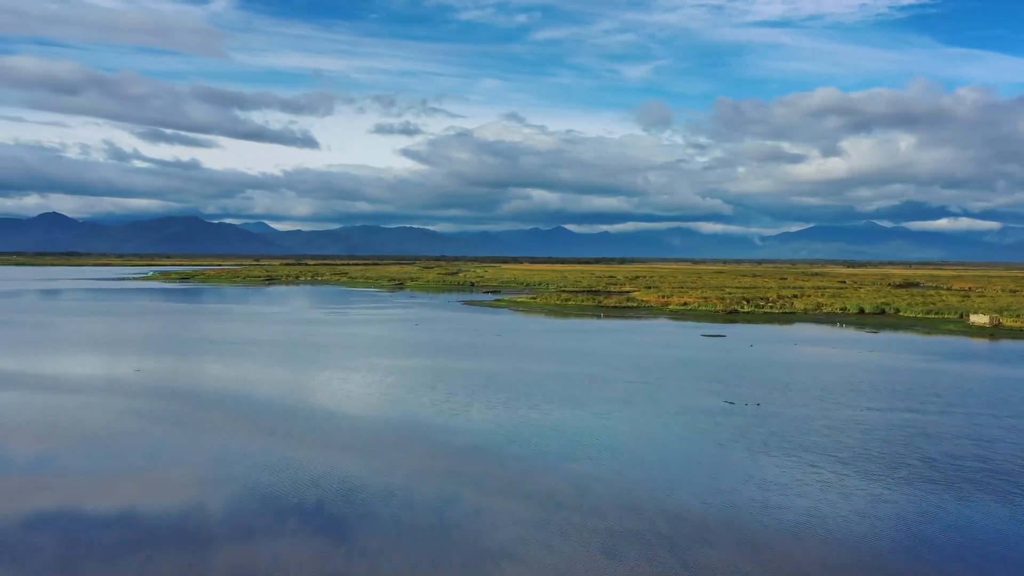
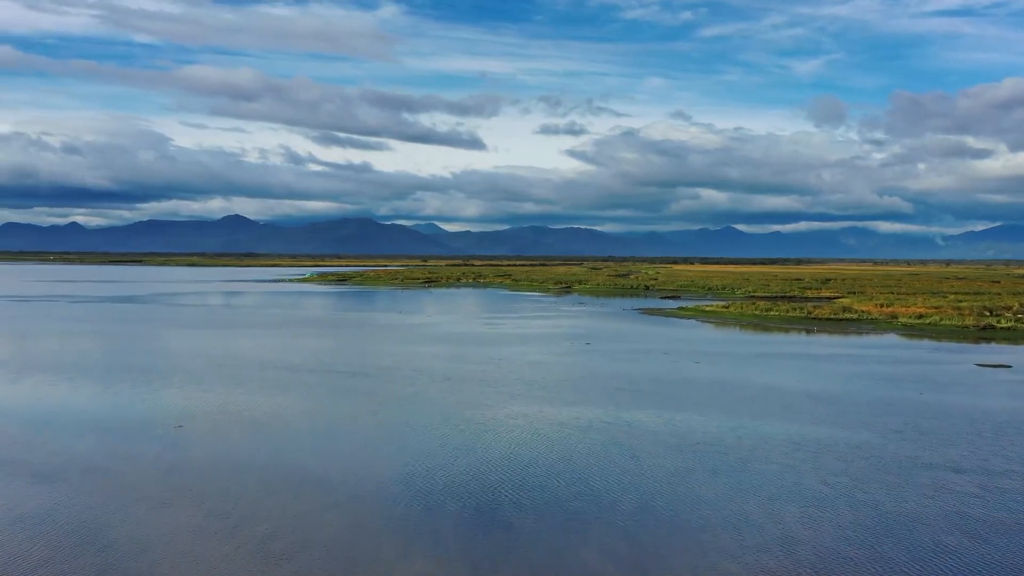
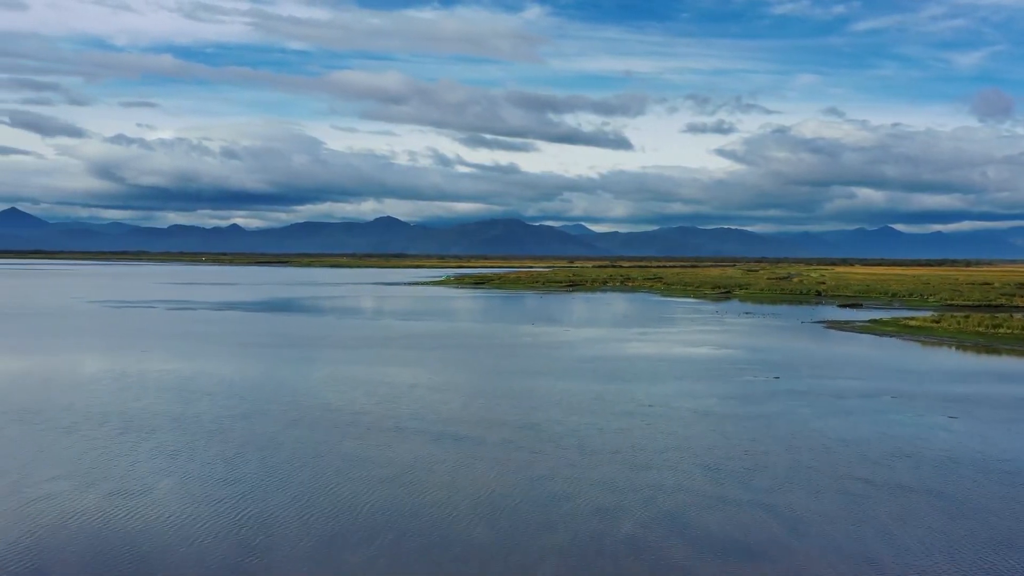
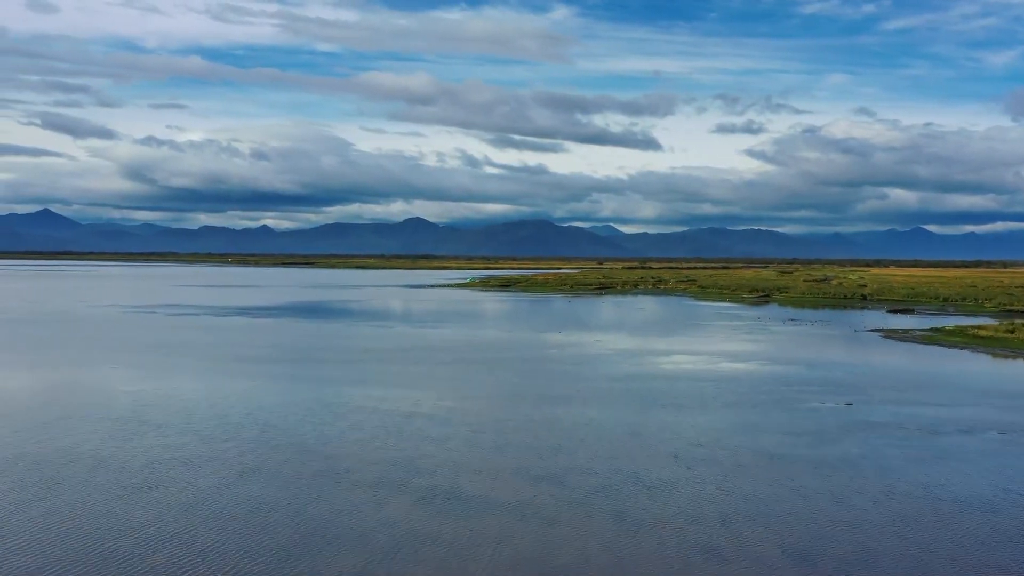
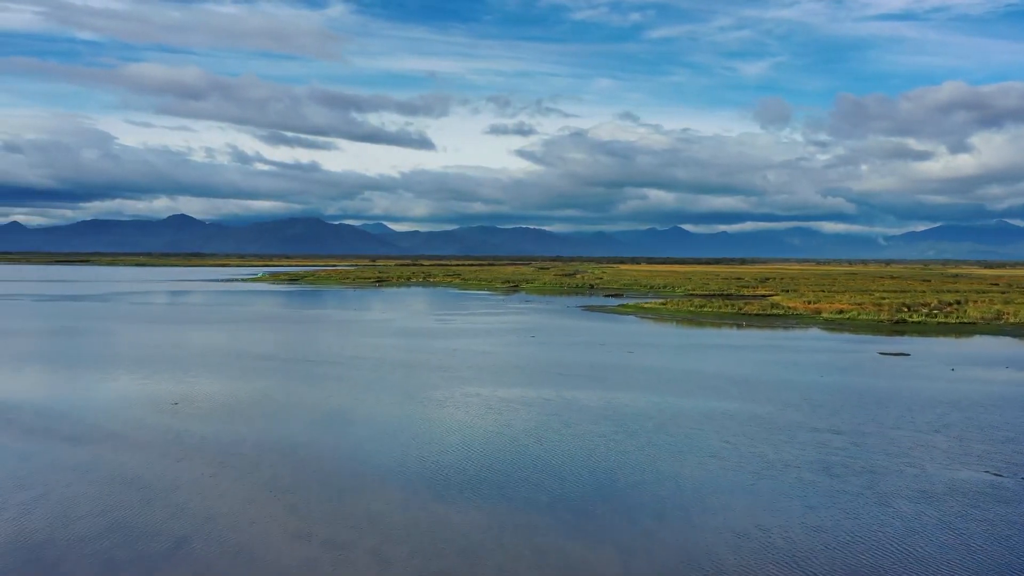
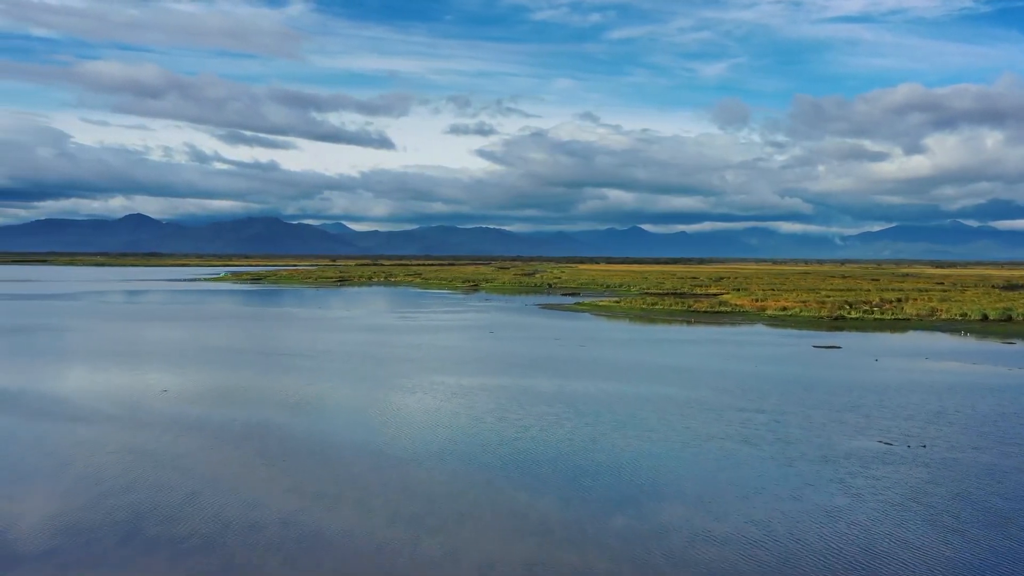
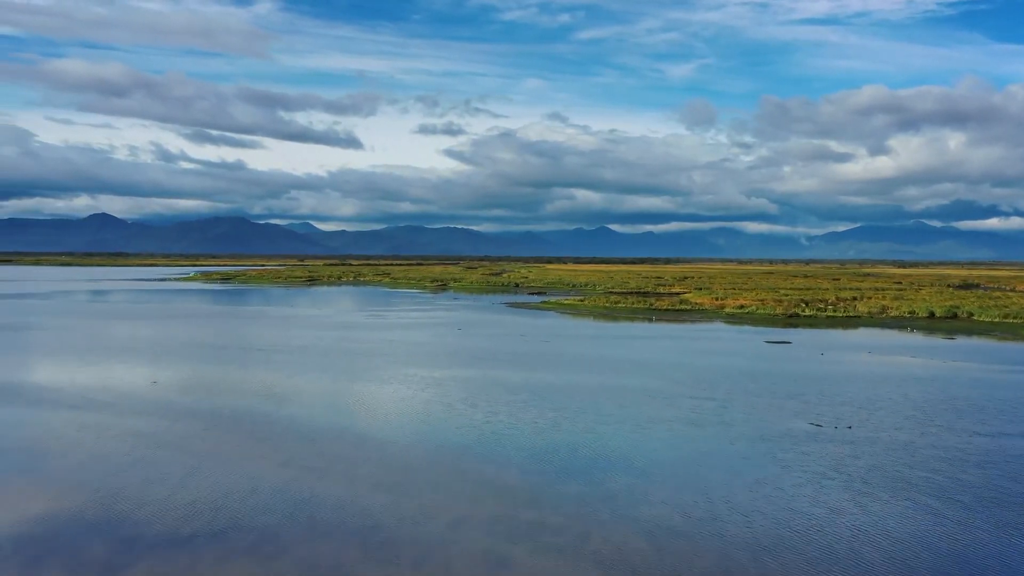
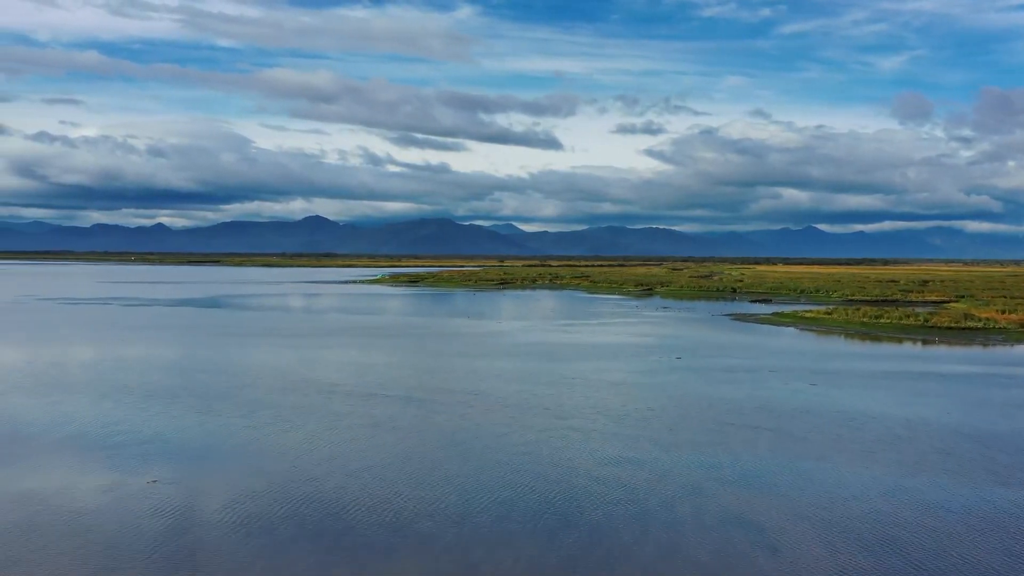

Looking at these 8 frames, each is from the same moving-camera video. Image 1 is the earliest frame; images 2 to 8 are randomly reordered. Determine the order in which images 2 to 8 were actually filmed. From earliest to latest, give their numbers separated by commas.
7, 6, 5, 2, 8, 3, 4
